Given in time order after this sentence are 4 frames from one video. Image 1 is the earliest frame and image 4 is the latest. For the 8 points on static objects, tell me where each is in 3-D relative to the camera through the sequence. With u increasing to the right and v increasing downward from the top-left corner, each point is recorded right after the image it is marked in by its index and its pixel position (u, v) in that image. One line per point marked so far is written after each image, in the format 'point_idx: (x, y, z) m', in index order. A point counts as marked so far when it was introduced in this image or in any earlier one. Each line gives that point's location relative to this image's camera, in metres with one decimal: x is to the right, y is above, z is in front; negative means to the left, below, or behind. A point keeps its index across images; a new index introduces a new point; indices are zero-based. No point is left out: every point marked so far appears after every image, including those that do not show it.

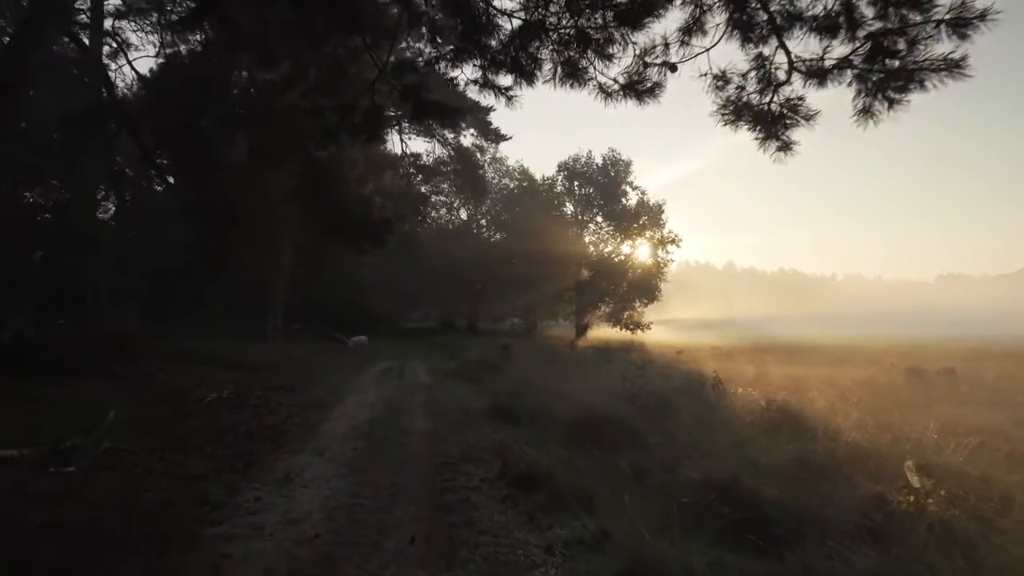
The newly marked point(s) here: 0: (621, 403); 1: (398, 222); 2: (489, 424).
0: (+2.2, -2.3, +13.8) m
1: (-2.7, +1.6, +16.2) m
2: (-0.5, -2.7, +13.6) m
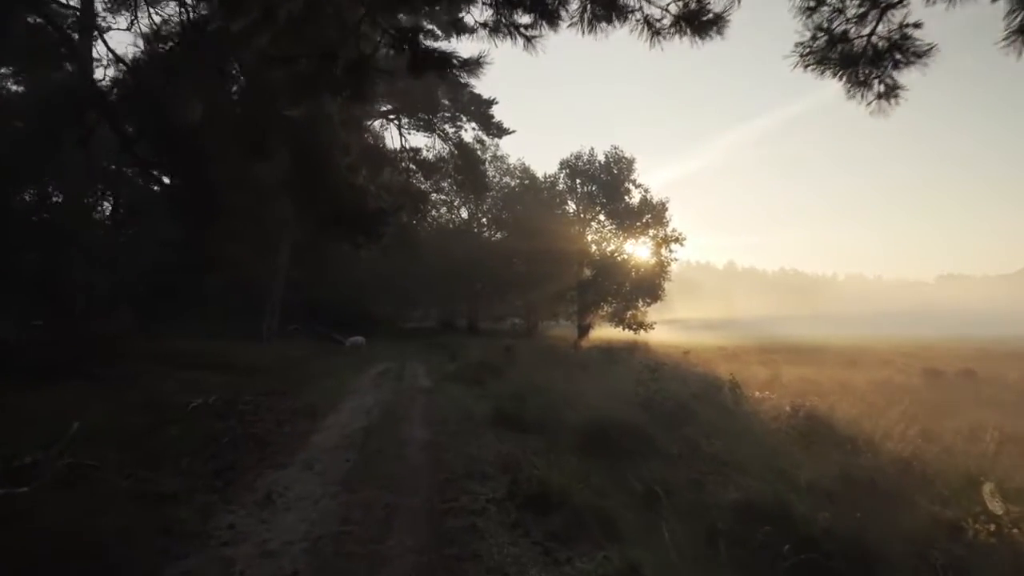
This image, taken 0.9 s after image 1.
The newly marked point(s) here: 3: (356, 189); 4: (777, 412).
0: (+2.3, -2.3, +12.8) m
1: (-2.6, +1.6, +15.1) m
2: (-0.3, -2.6, +12.5) m
3: (-3.3, +2.3, +14.5) m
4: (+5.2, -2.5, +13.5) m
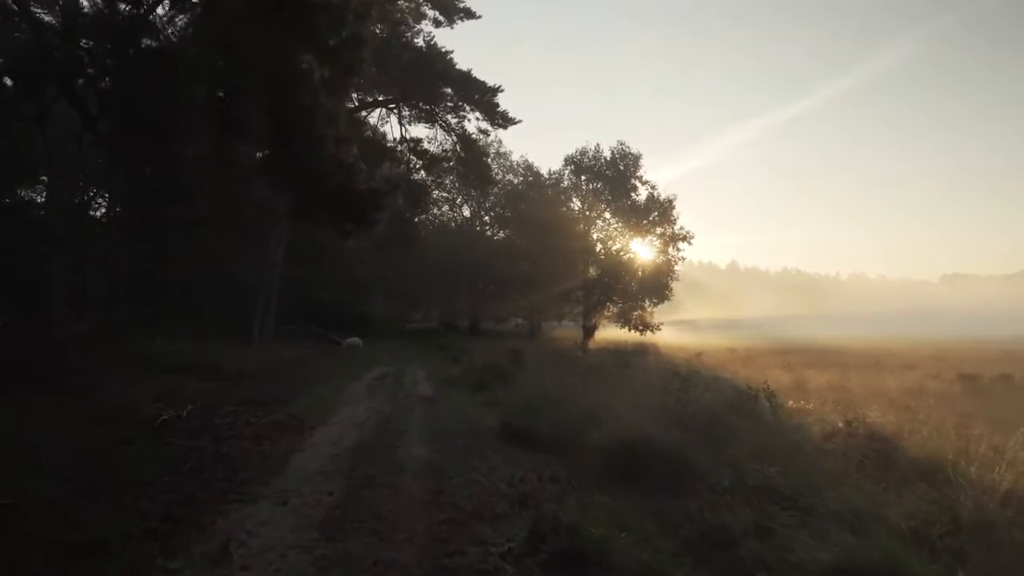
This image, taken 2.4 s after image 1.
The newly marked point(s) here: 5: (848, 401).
0: (+2.5, -2.2, +11.1) m
1: (-2.4, +1.7, +13.4) m
2: (-0.1, -2.6, +10.8) m
3: (-3.1, +2.4, +12.8) m
4: (+5.4, -2.4, +11.8) m
5: (+9.0, -3.0, +18.3) m
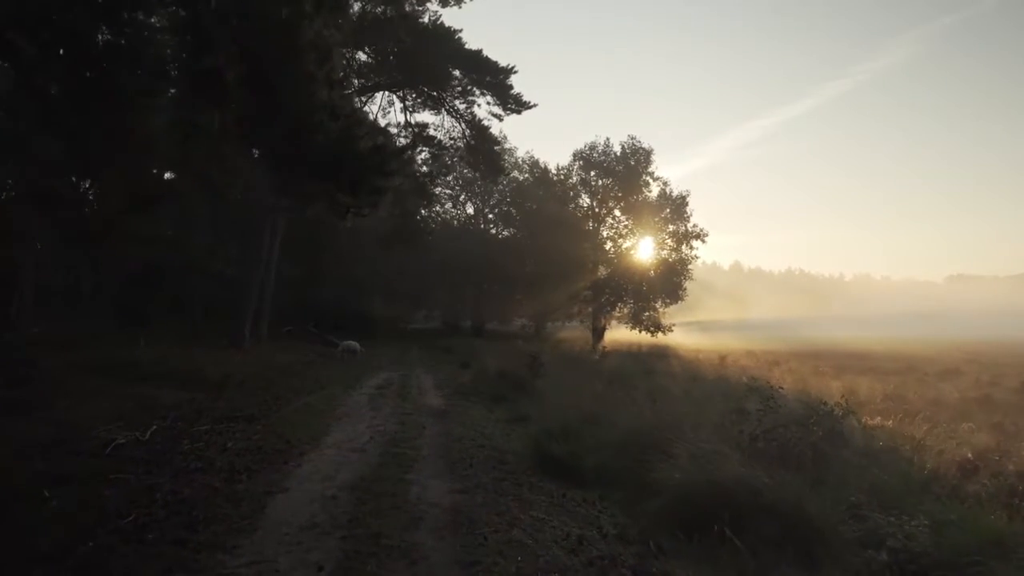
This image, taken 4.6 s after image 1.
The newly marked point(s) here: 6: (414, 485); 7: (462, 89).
0: (+3.1, -2.2, +8.7) m
1: (-1.8, +1.8, +11.0) m
2: (+0.4, -2.5, +8.4) m
3: (-2.5, +2.4, +10.3) m
4: (+6.0, -2.4, +9.4) m
5: (+9.6, -3.0, +15.9) m
6: (-1.3, -2.5, +8.8) m
7: (-1.4, +5.9, +19.9) m
